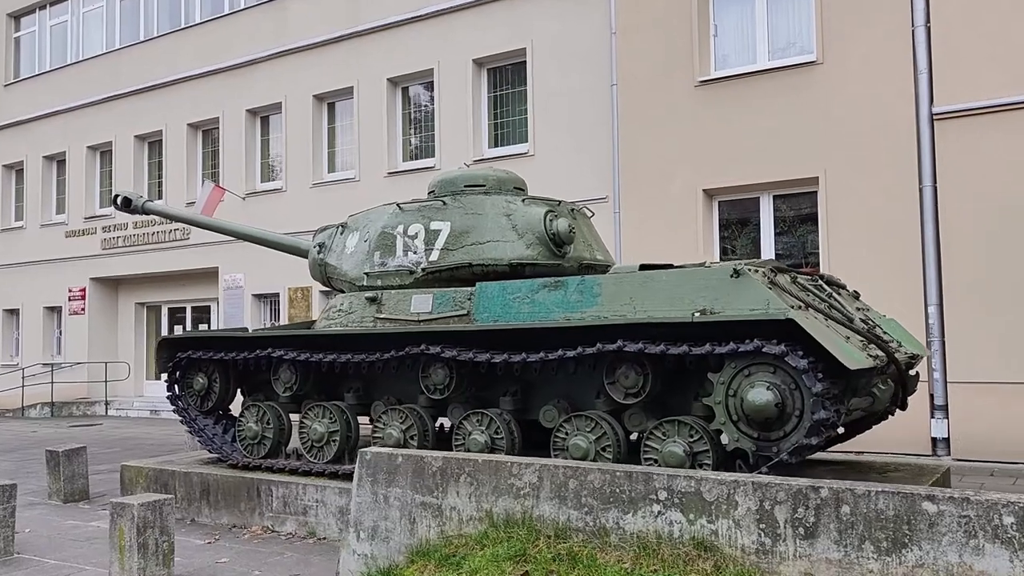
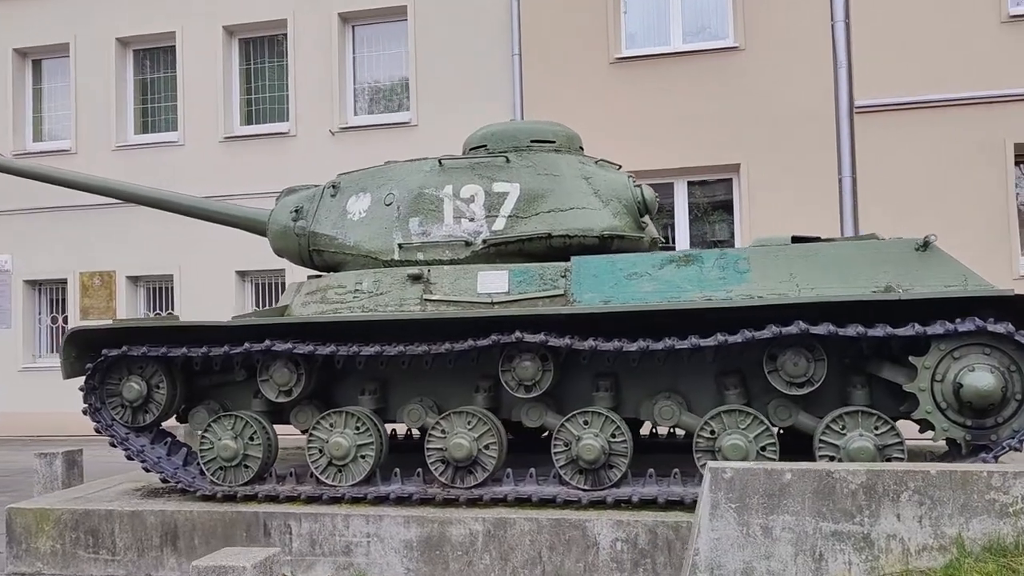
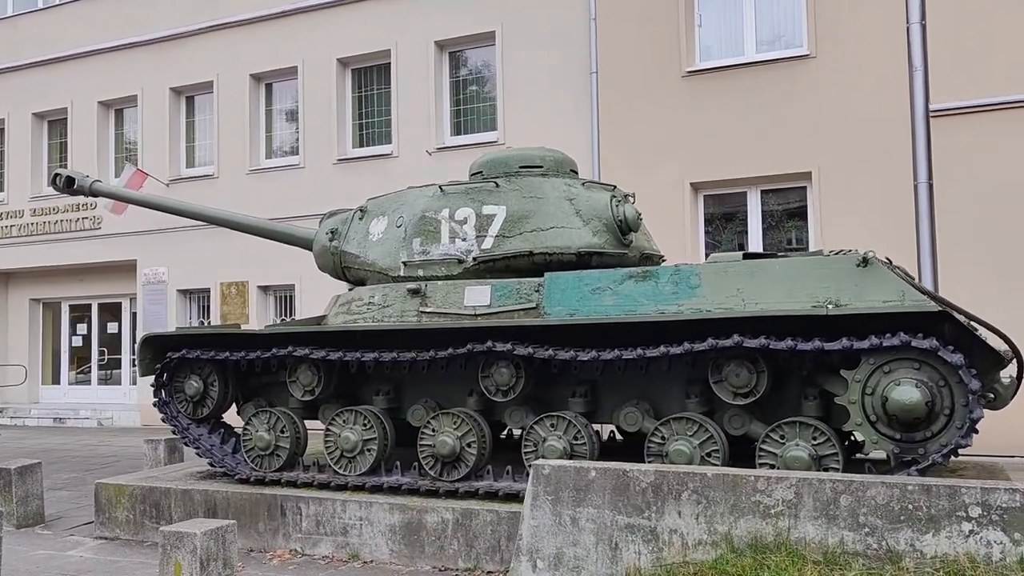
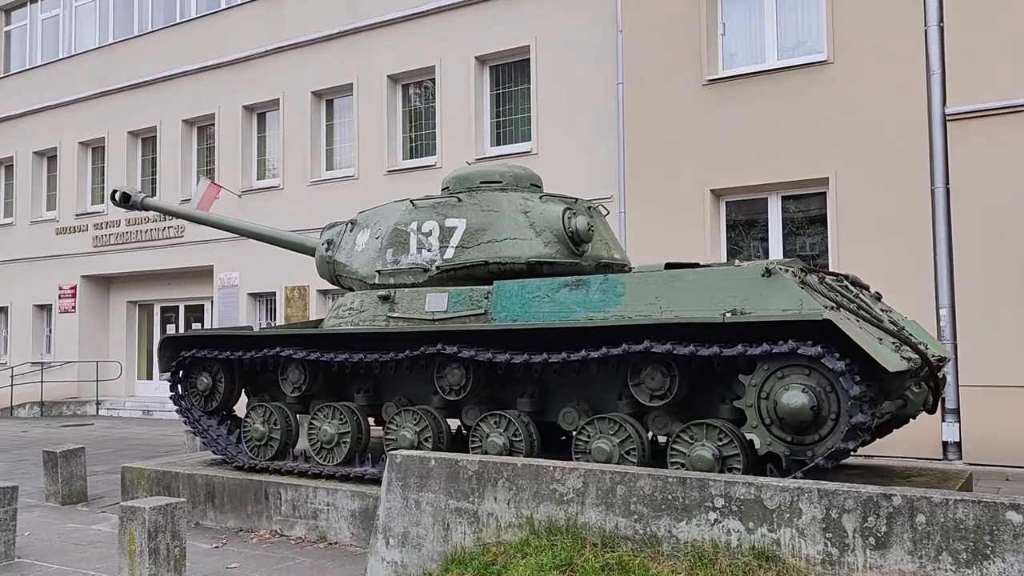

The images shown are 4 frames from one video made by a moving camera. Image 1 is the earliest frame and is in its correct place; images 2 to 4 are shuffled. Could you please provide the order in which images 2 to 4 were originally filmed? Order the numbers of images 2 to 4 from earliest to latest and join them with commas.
4, 3, 2
